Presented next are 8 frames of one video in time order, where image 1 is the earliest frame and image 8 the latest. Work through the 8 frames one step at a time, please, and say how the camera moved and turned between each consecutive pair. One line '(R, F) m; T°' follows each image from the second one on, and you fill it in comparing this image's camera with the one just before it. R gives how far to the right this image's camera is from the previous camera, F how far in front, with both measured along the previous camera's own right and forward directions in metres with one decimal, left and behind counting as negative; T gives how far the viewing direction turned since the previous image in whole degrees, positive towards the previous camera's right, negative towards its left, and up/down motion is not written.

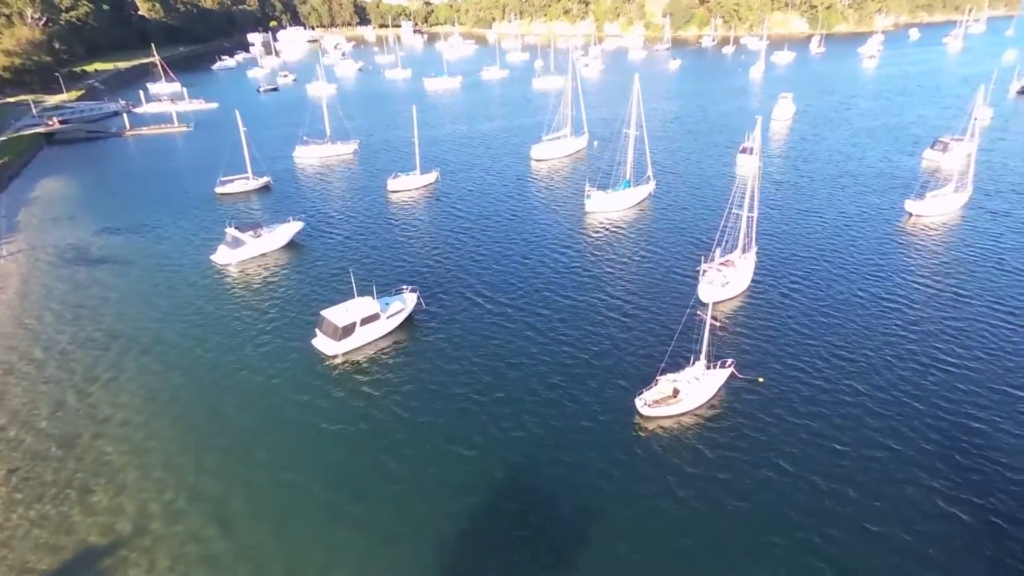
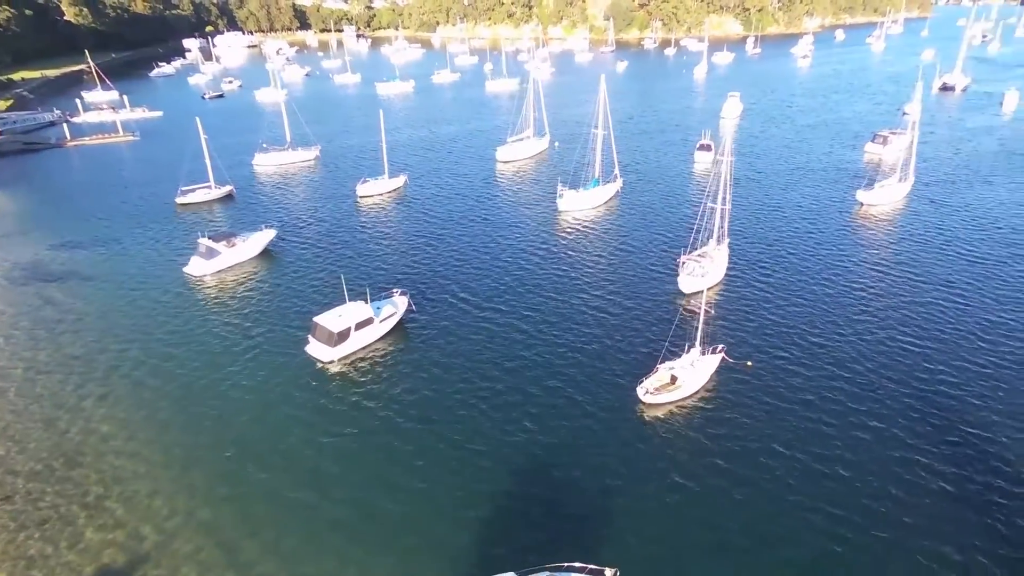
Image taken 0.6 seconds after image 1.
(-3.4, -0.4) m; +5°
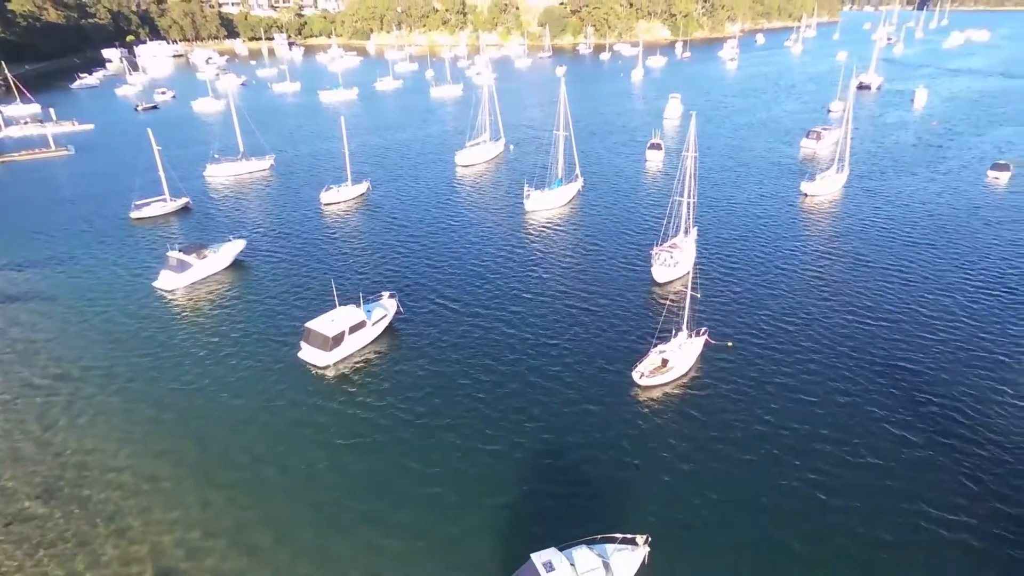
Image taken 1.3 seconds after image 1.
(-3.9, -1.1) m; +5°
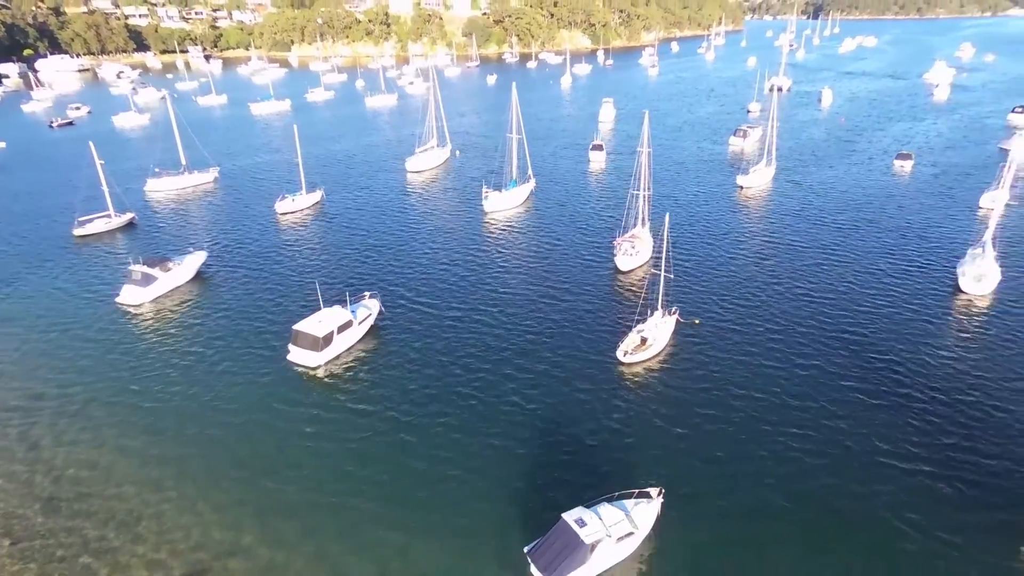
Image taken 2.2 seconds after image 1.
(-4.2, -1.8) m; +6°
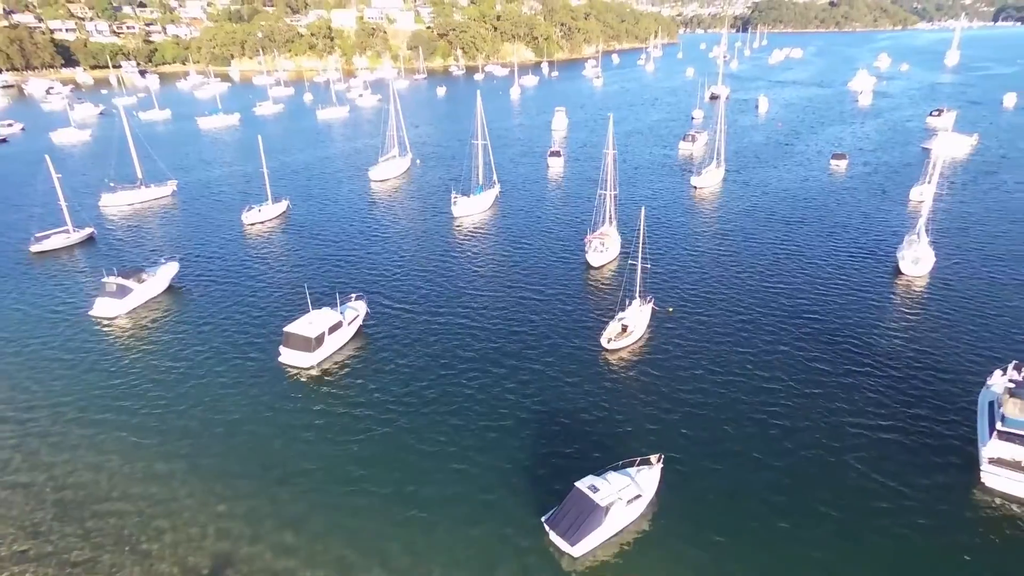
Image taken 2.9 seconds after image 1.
(-3.0, -1.8) m; +5°
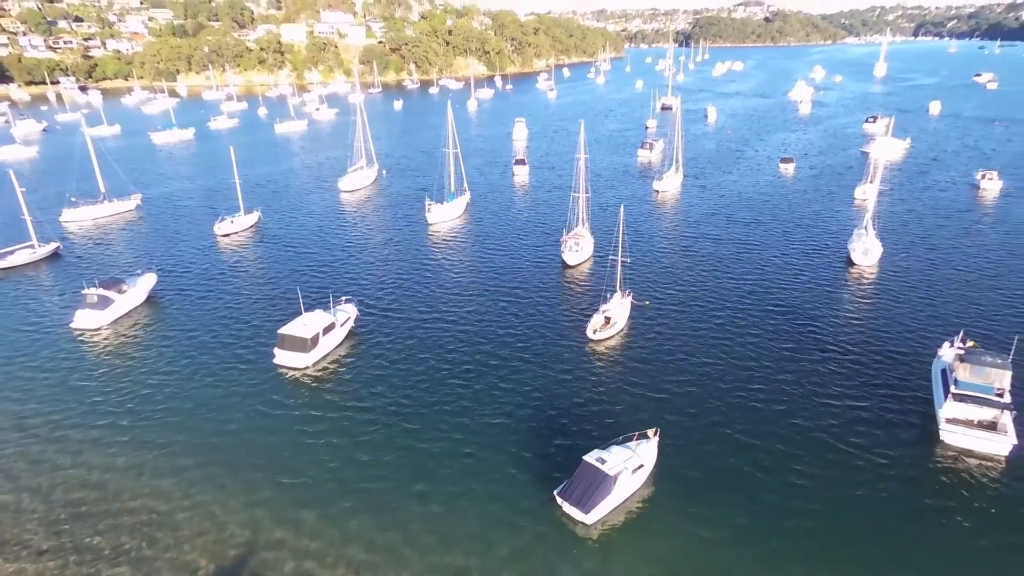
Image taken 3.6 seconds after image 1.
(-2.8, -2.0) m; +4°
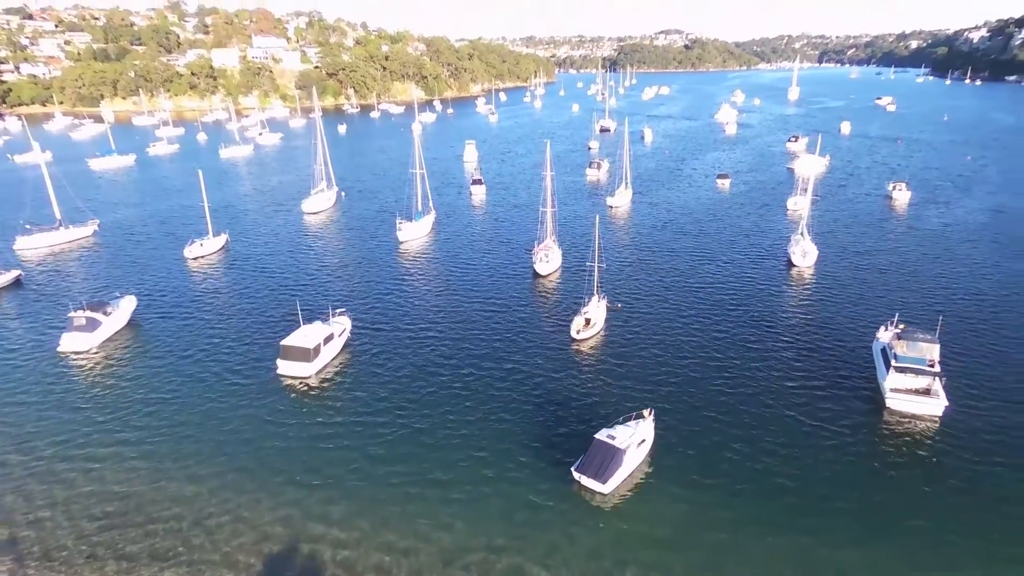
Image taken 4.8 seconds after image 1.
(-4.5, -3.7) m; +6°
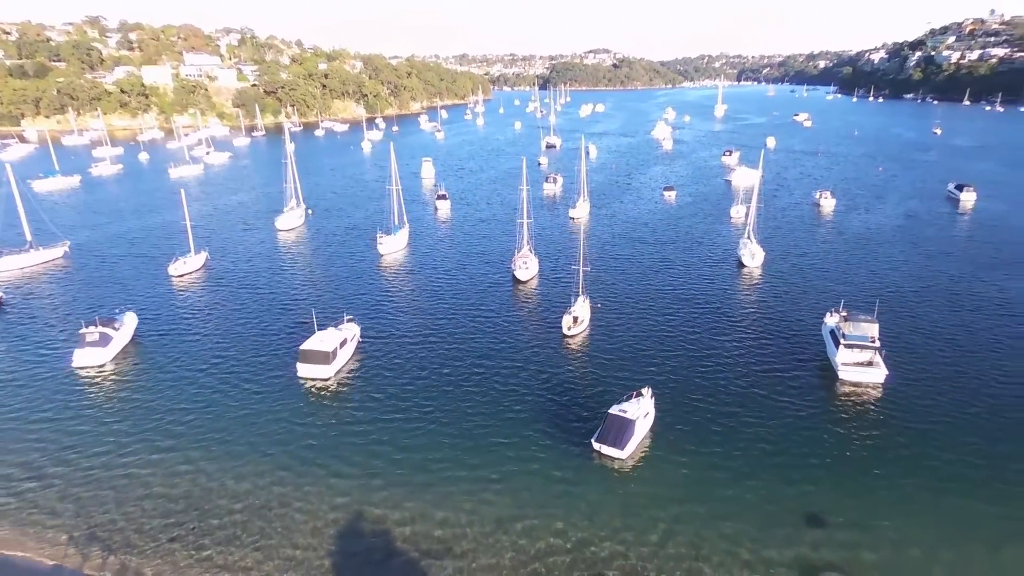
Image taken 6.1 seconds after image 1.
(-5.7, -5.2) m; +6°
